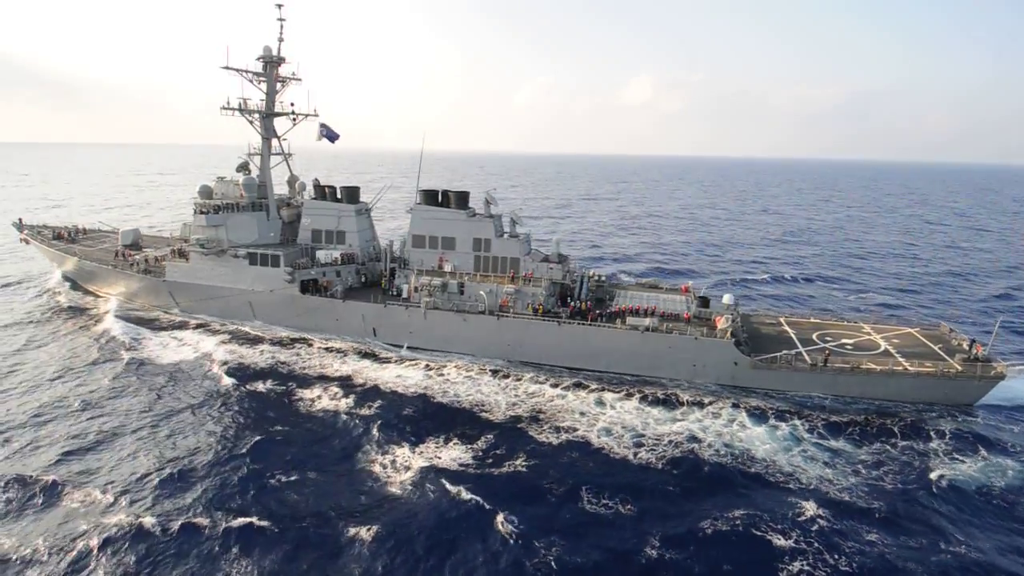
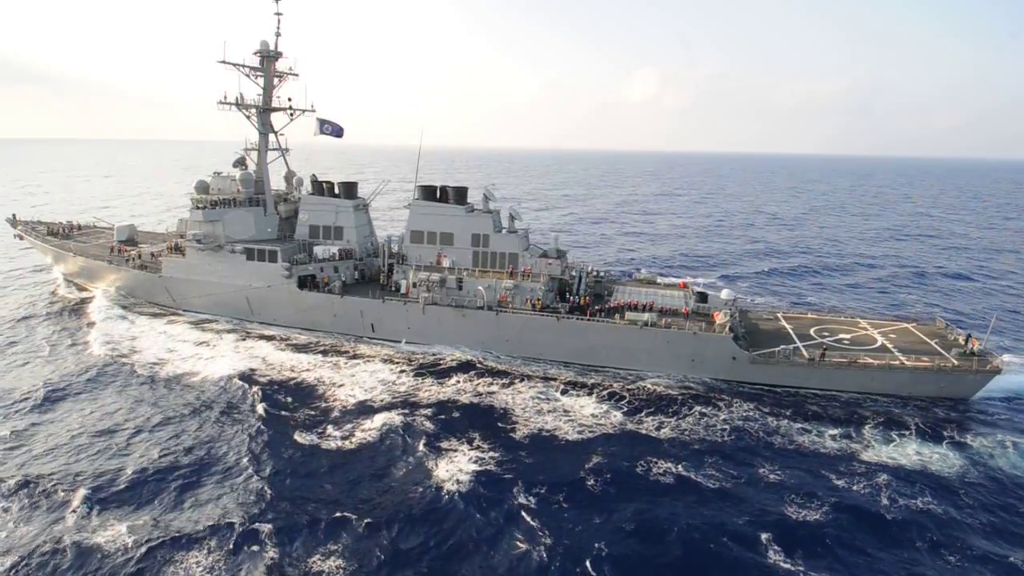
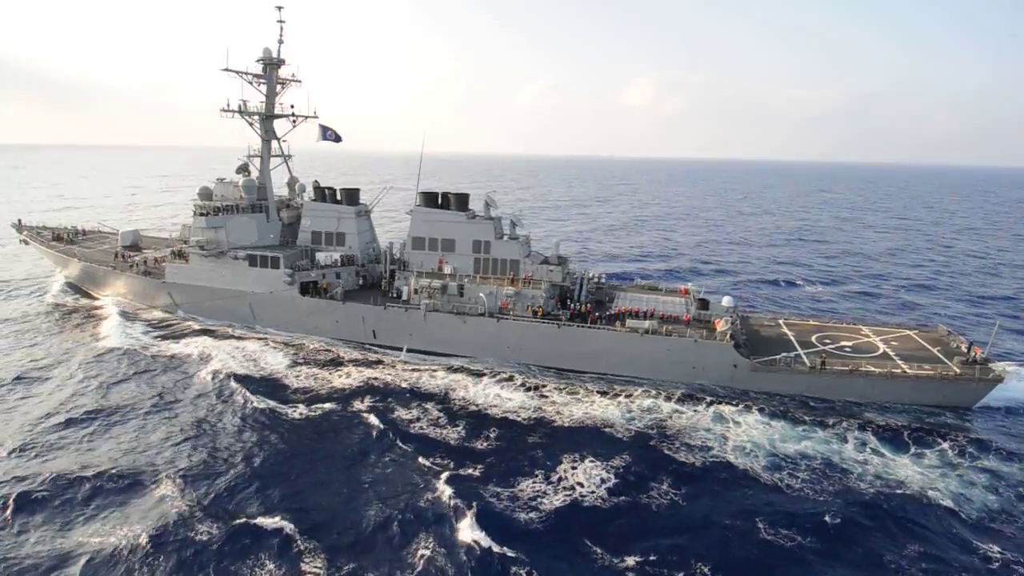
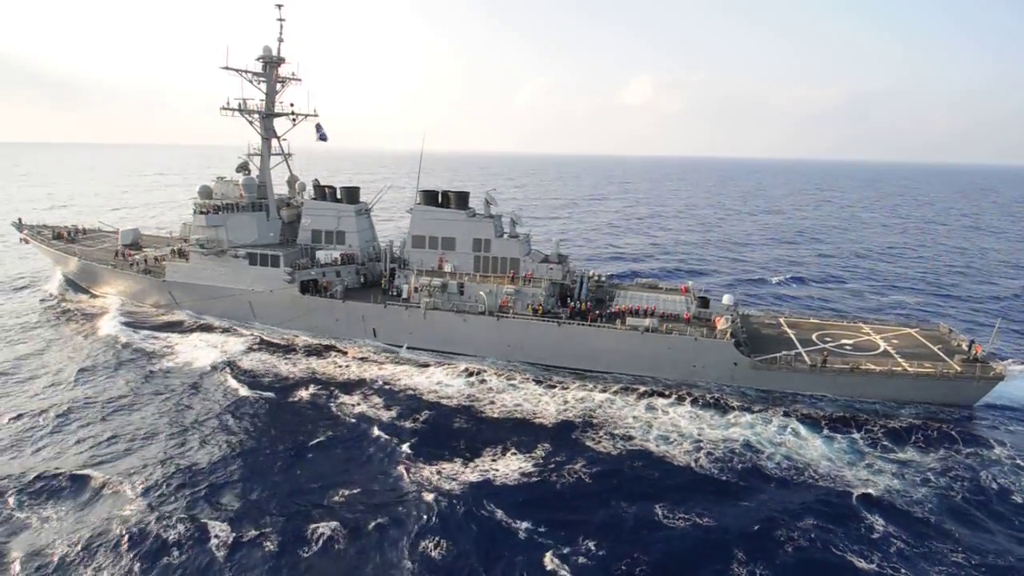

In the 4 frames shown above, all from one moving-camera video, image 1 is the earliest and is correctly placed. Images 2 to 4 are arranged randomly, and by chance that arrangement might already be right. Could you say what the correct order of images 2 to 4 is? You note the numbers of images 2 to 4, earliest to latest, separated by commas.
4, 3, 2
